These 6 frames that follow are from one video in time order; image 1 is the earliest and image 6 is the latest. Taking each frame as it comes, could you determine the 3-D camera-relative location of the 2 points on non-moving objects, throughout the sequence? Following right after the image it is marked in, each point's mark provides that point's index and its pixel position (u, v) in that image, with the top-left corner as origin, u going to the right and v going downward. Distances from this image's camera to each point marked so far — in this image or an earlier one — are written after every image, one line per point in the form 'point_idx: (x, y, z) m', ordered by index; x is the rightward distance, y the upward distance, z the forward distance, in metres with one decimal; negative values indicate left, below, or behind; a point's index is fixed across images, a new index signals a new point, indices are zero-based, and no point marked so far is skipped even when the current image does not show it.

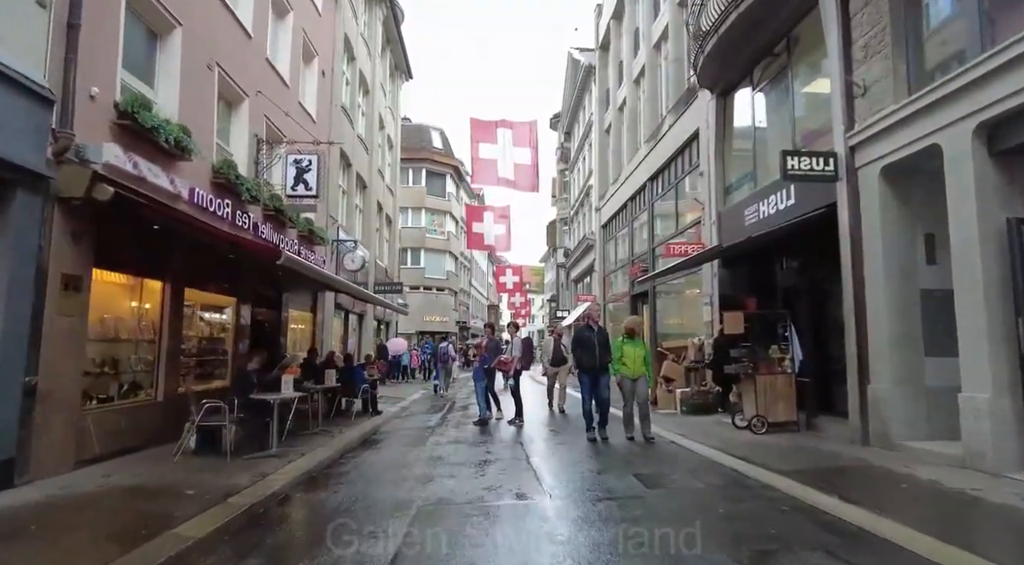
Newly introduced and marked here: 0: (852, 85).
0: (+4.8, +2.8, +8.6) m
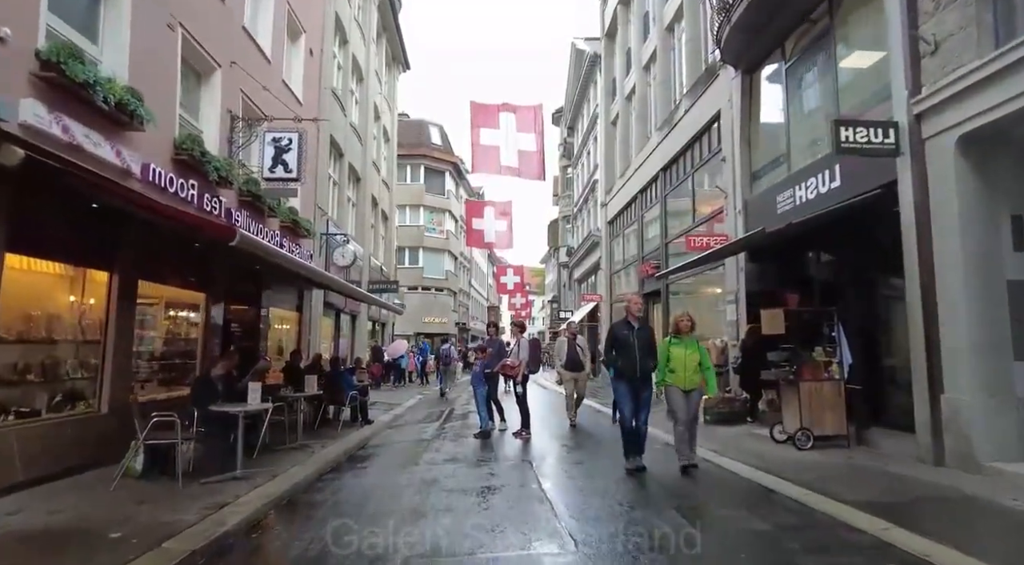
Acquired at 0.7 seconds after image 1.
0: (+4.9, +2.9, +7.3) m
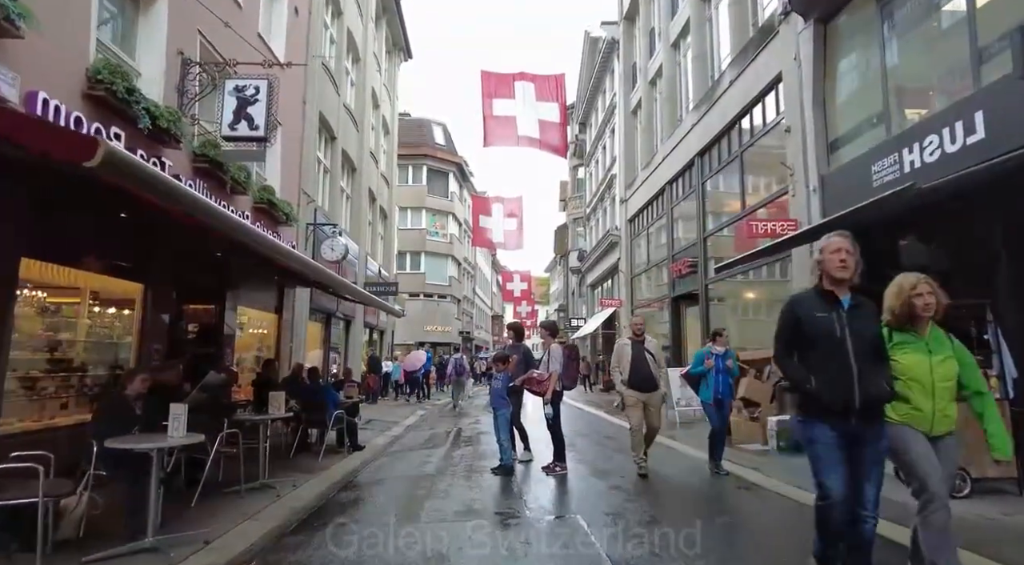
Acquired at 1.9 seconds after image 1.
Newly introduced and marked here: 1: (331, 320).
0: (+5.3, +3.1, +5.1) m
1: (-5.2, -1.1, +17.4) m
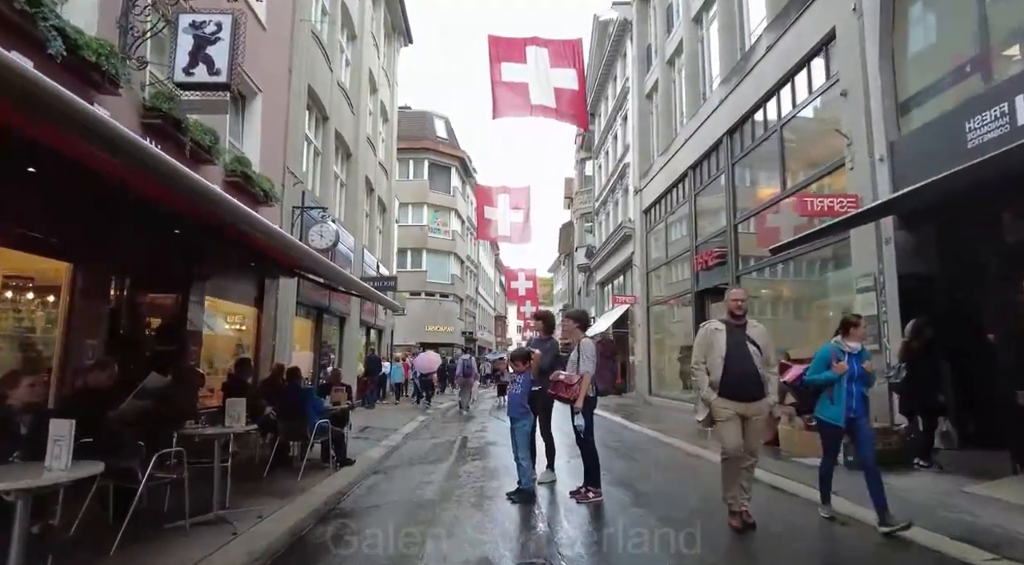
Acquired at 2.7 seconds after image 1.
0: (+5.5, +3.3, +3.5) m
1: (-5.0, -0.9, +15.9) m
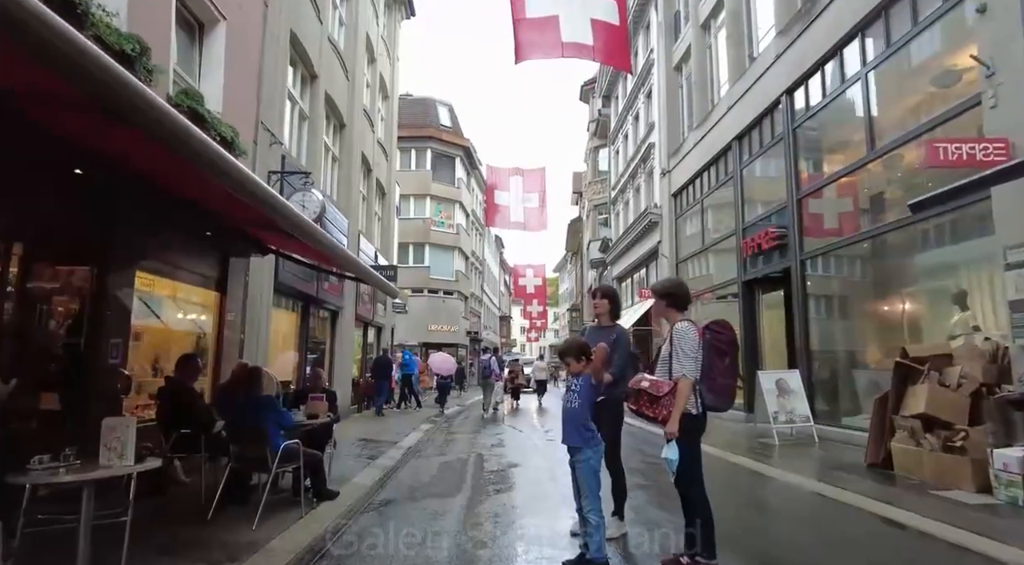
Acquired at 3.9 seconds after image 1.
0: (+5.9, +3.6, +1.2) m
1: (-4.5, -0.6, +13.6) m
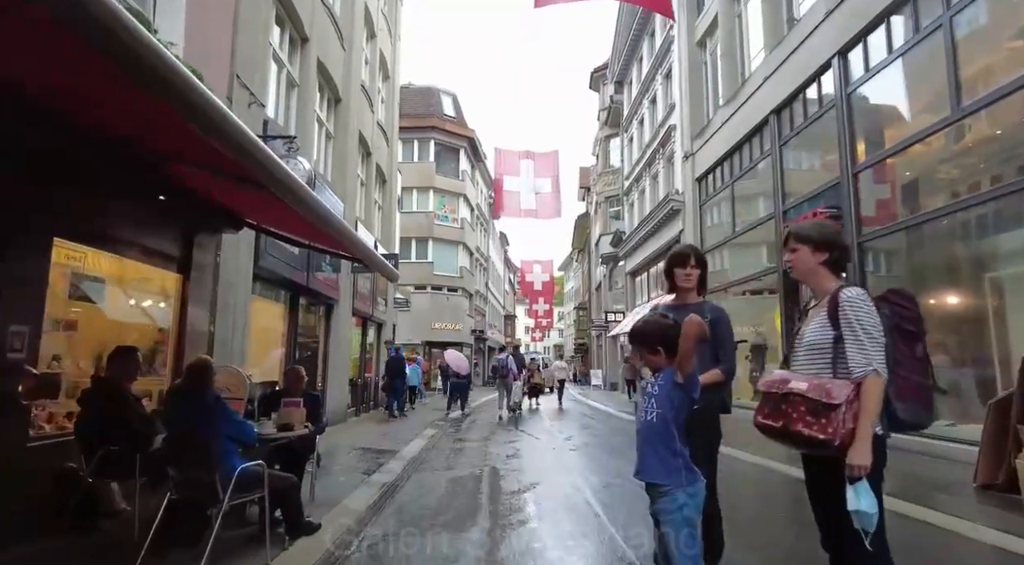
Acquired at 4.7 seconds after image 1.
0: (+6.1, +3.9, -0.3) m
1: (-4.2, -0.4, +12.1) m
